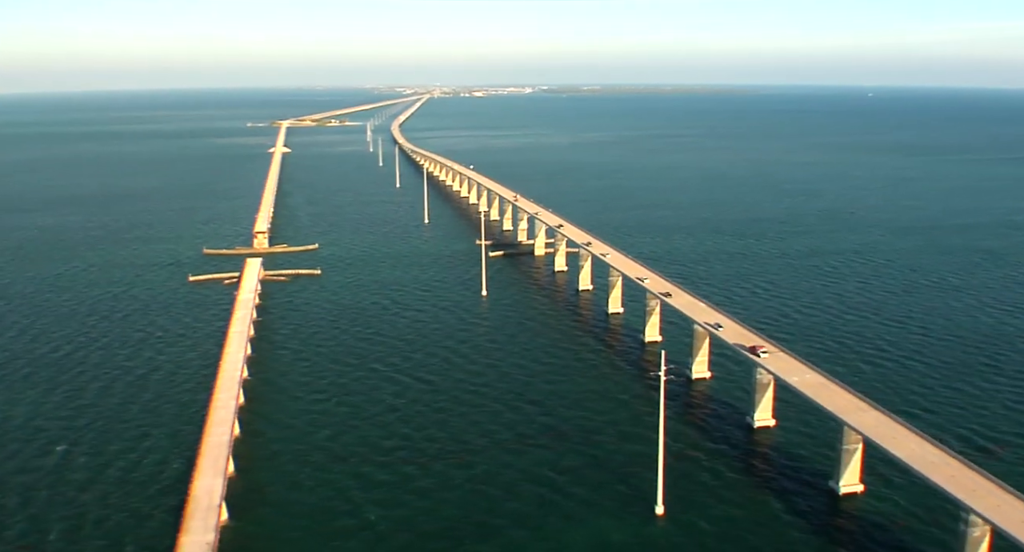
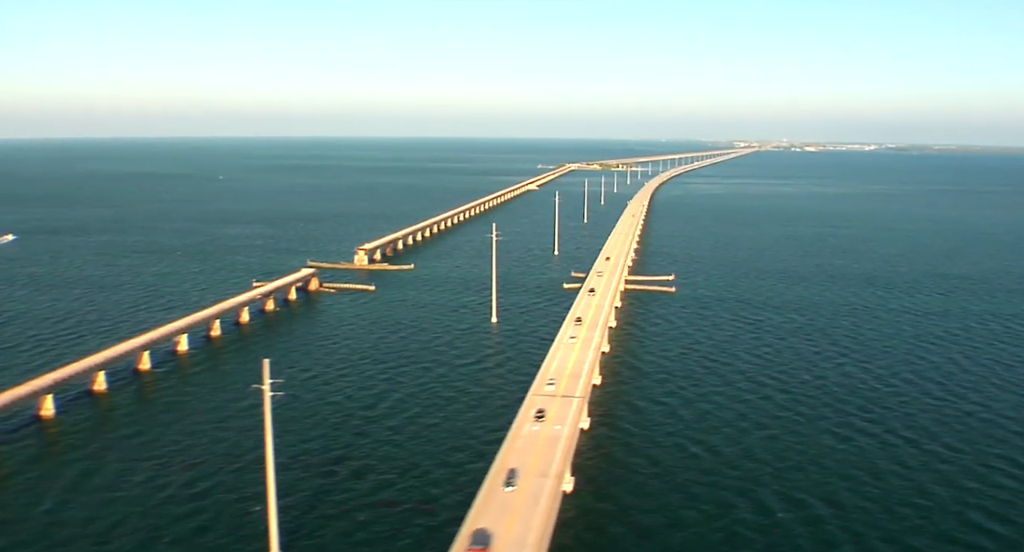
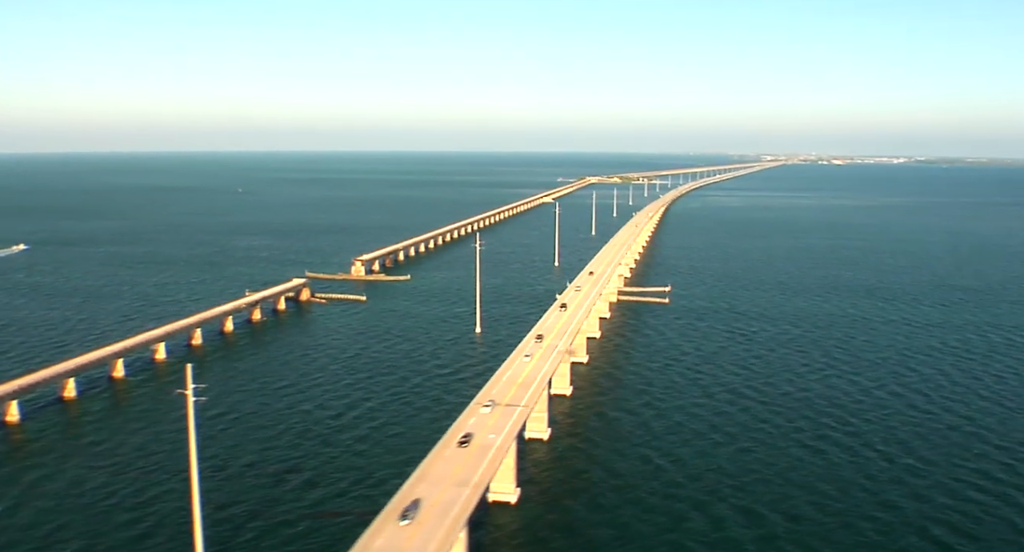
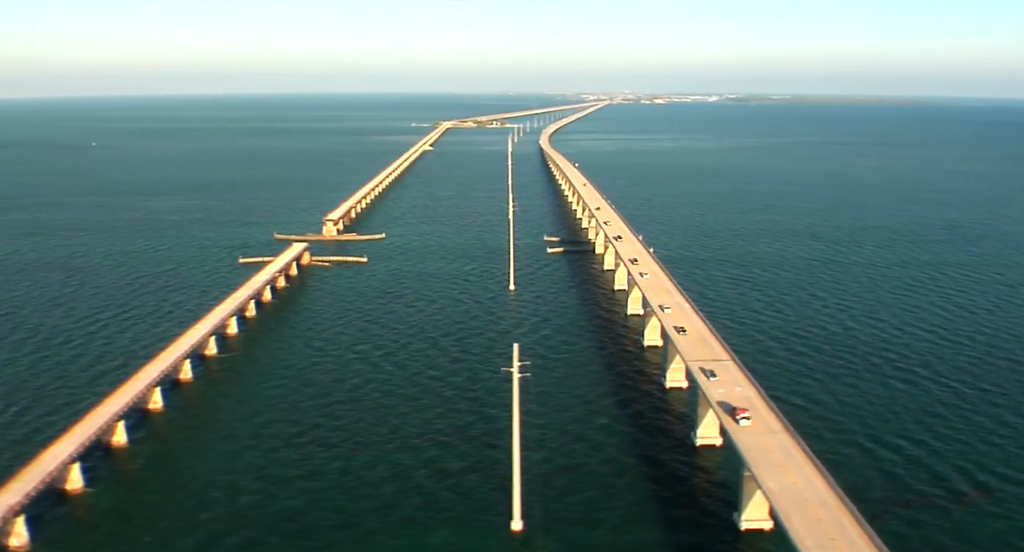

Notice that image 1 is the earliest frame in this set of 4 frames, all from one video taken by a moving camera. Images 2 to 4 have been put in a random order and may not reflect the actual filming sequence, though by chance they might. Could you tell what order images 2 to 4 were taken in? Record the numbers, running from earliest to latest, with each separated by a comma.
4, 2, 3
